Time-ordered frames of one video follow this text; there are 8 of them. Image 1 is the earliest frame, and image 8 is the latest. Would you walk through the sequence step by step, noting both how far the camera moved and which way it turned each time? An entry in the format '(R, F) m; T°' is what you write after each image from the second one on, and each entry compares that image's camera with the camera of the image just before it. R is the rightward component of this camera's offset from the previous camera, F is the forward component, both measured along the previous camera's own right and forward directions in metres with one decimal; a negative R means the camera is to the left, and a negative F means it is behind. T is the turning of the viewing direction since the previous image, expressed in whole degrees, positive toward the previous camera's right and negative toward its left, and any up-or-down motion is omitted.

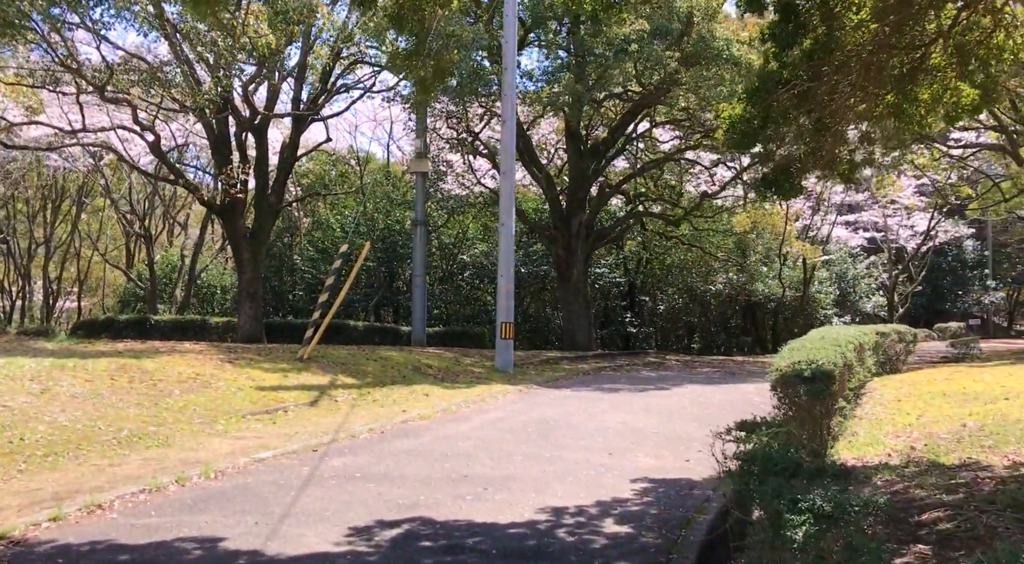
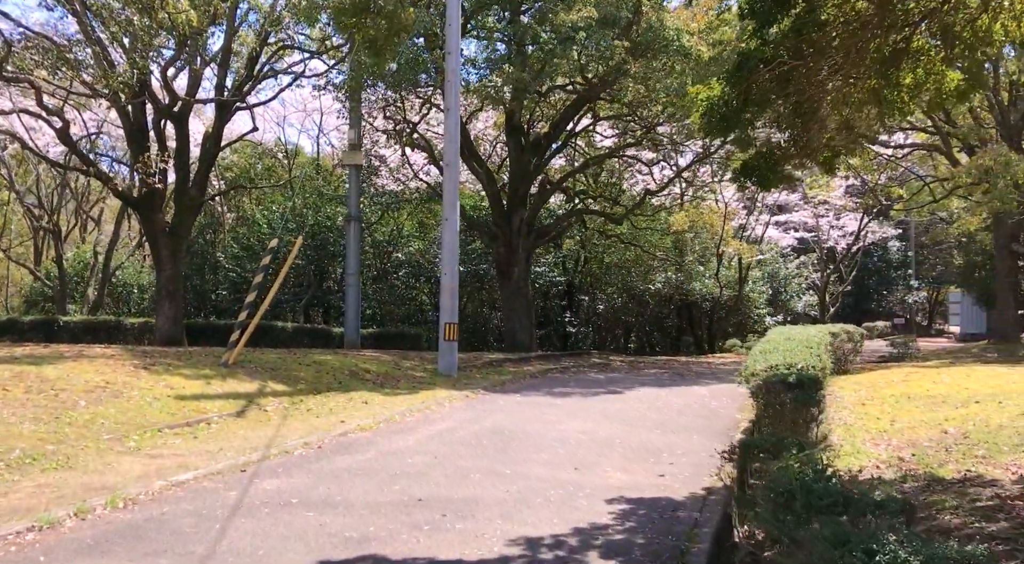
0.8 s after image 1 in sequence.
(-0.2, +0.9) m; +4°
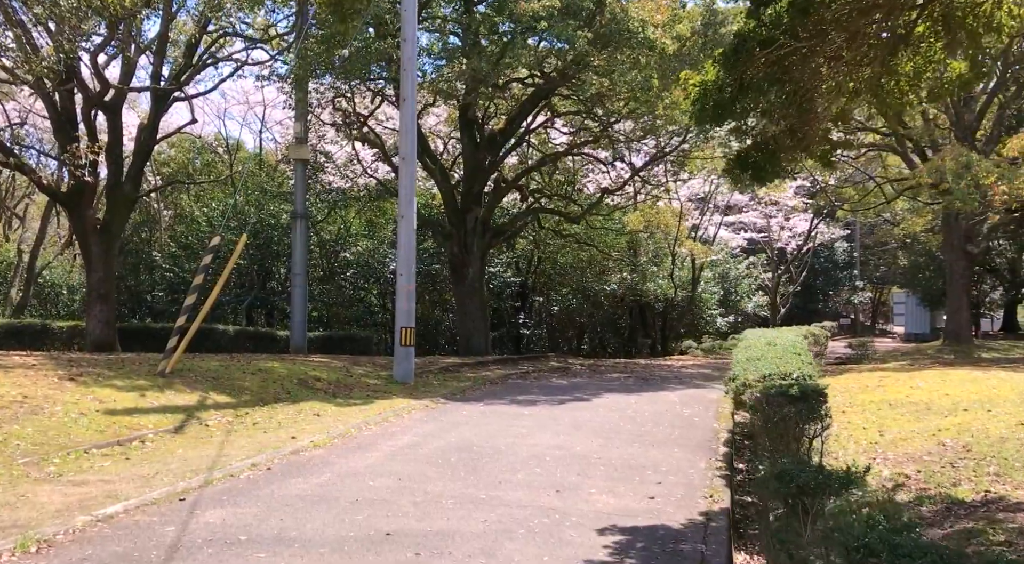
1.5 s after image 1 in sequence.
(-0.2, +0.8) m; +3°
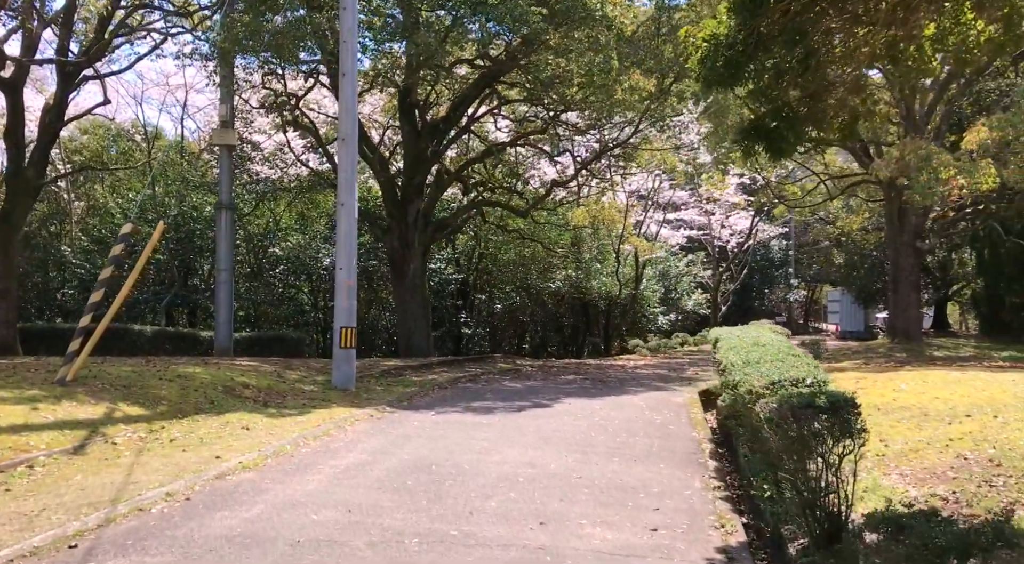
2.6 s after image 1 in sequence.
(-0.3, +1.2) m; +4°
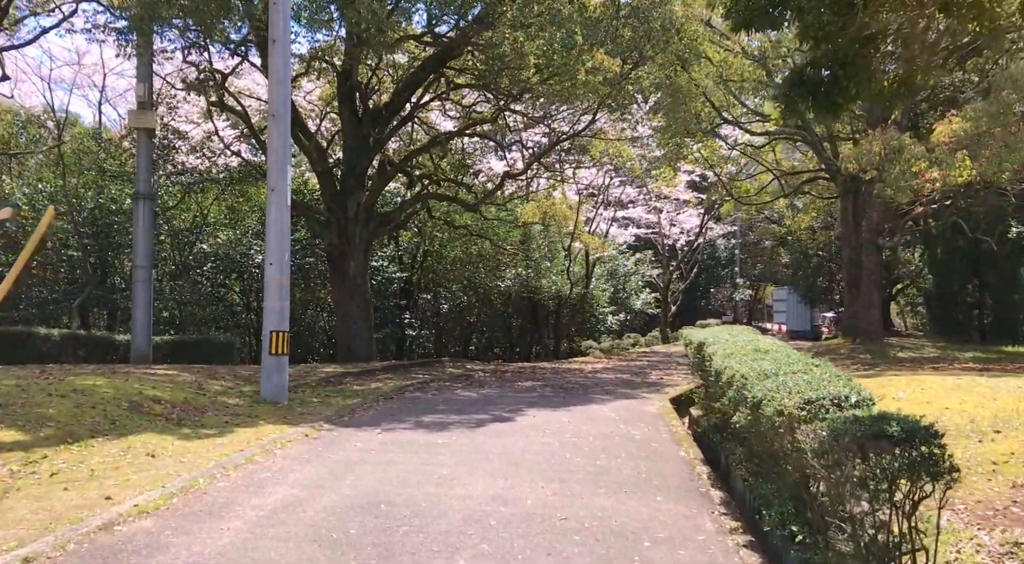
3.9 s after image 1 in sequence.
(-0.2, +1.5) m; +4°
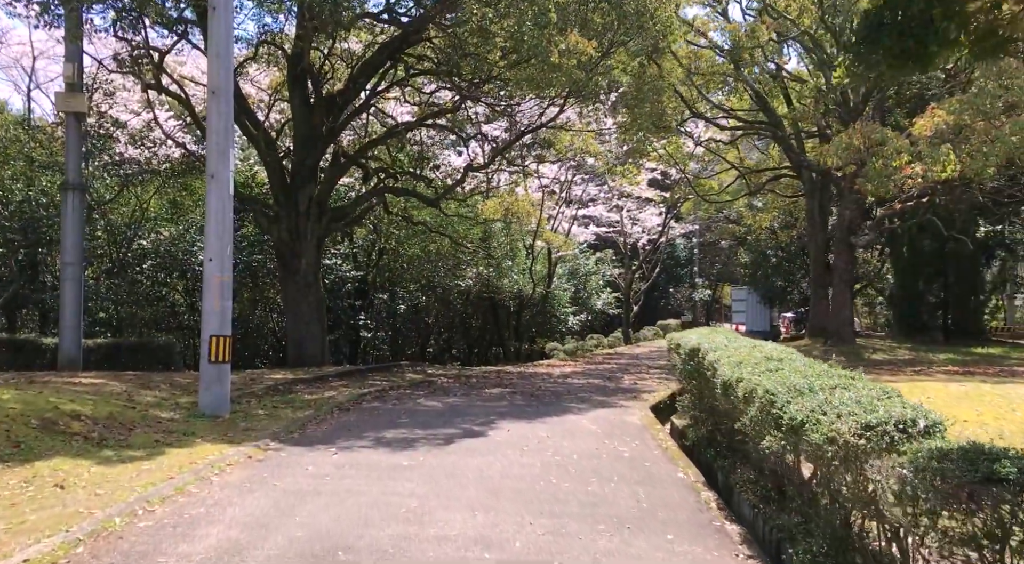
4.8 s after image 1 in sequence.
(-0.2, +1.1) m; +3°
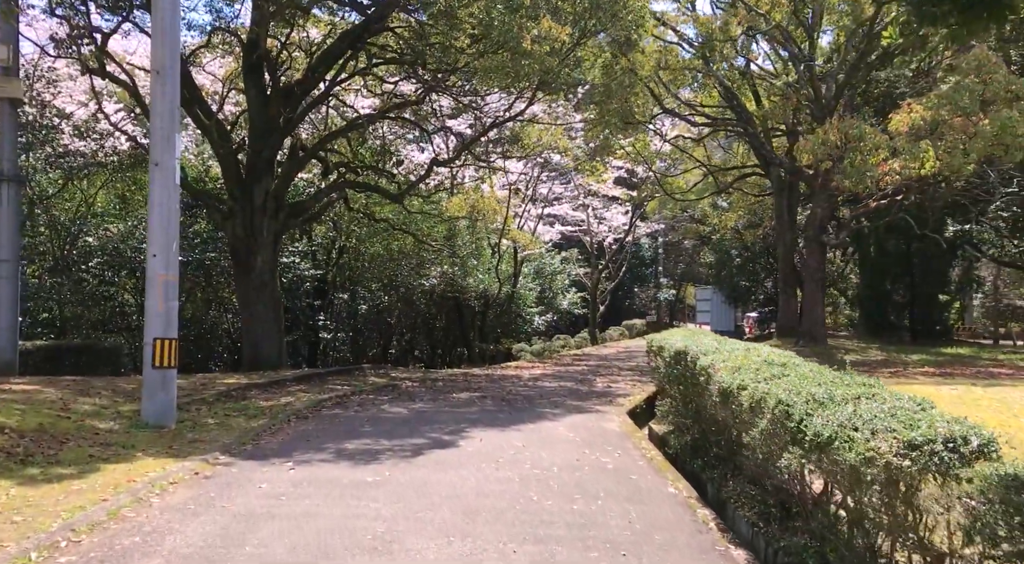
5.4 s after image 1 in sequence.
(-0.1, +0.7) m; +2°
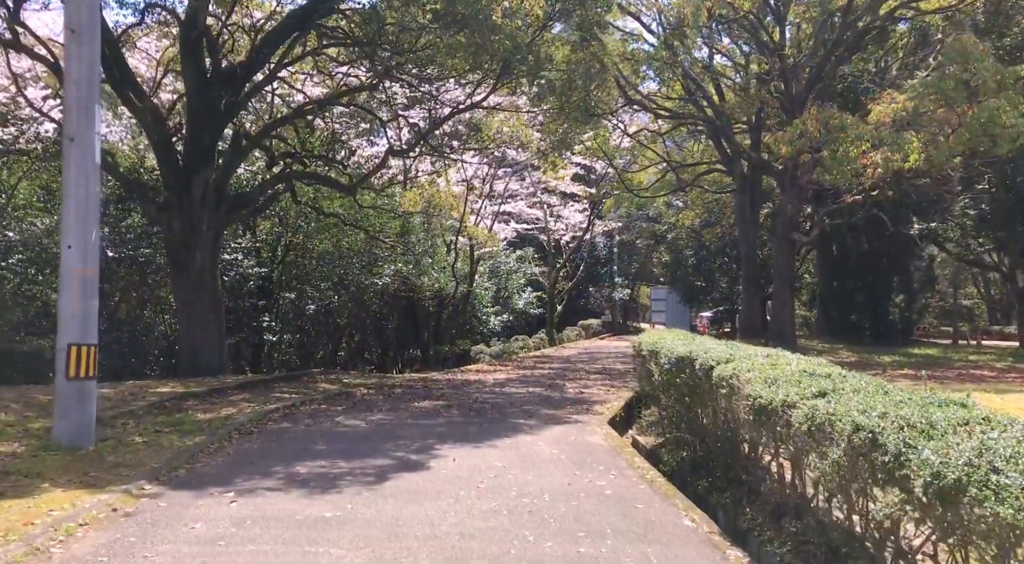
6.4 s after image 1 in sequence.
(-0.3, +1.2) m; +3°
